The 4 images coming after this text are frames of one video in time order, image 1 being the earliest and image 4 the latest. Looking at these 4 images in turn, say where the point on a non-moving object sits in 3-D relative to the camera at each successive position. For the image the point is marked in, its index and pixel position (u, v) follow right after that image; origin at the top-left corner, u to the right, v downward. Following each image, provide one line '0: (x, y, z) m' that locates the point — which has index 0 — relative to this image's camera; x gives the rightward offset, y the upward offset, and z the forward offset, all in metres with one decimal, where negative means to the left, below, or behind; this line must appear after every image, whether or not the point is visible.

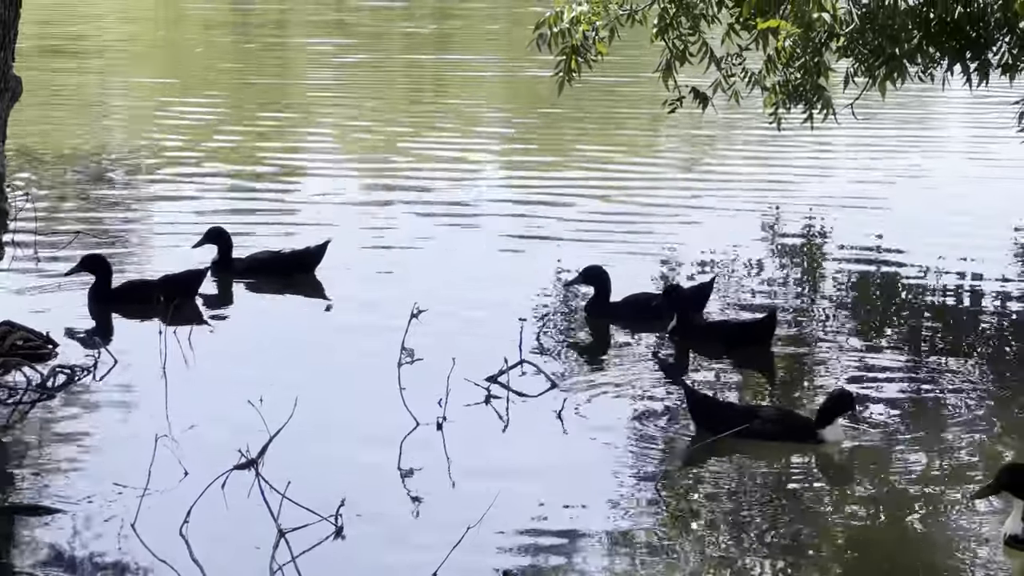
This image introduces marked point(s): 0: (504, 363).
0: (-0.1, -0.7, +13.3) m
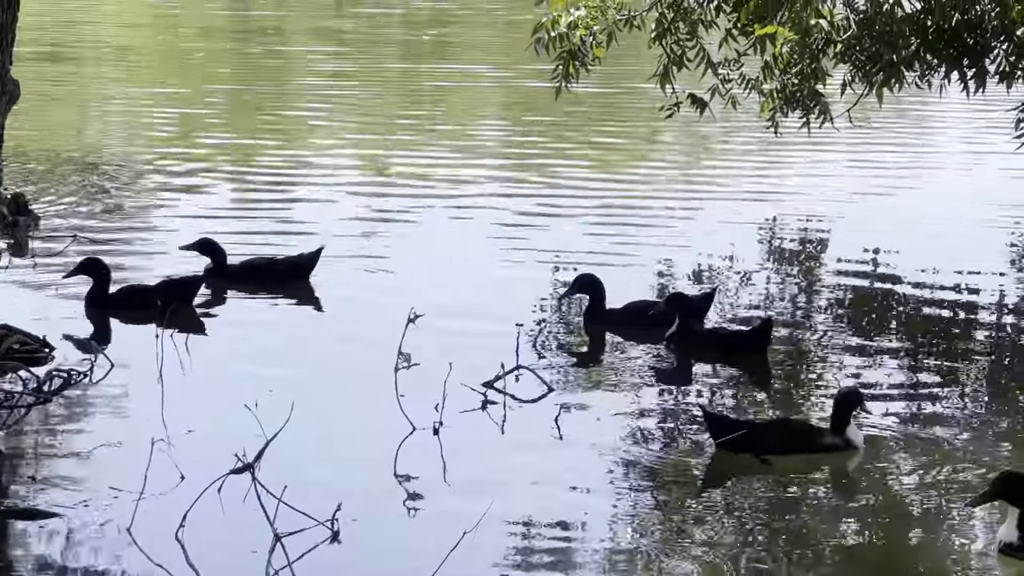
0: (-0.1, -0.7, +13.2) m
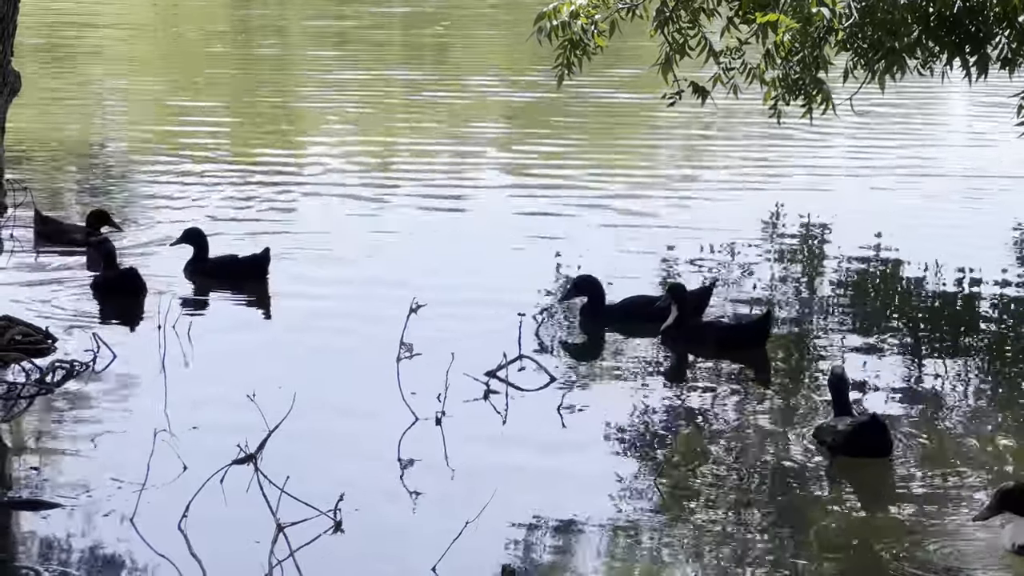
0: (-0.1, -0.7, +15.0) m
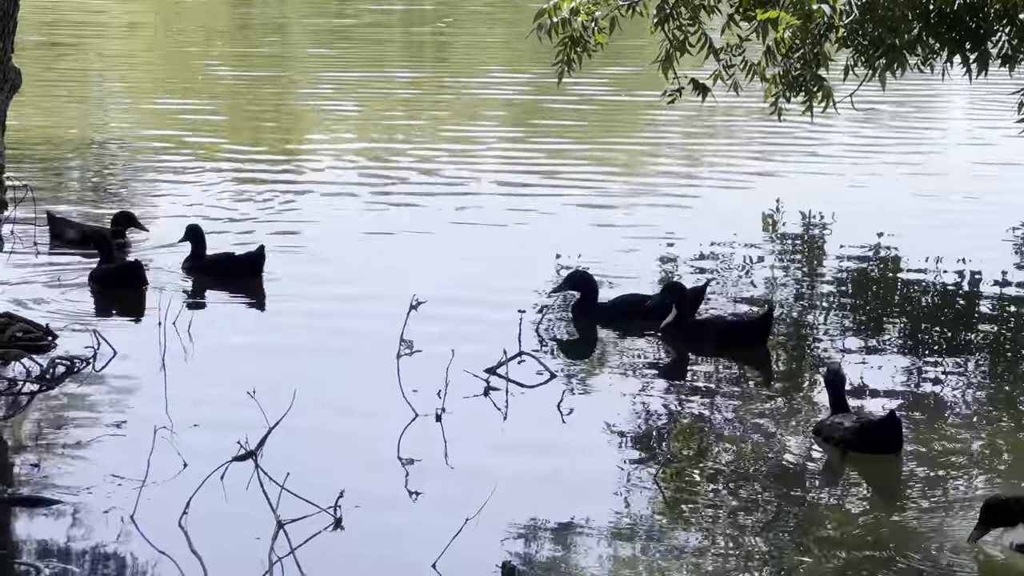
0: (-0.2, -0.5, +9.9) m
